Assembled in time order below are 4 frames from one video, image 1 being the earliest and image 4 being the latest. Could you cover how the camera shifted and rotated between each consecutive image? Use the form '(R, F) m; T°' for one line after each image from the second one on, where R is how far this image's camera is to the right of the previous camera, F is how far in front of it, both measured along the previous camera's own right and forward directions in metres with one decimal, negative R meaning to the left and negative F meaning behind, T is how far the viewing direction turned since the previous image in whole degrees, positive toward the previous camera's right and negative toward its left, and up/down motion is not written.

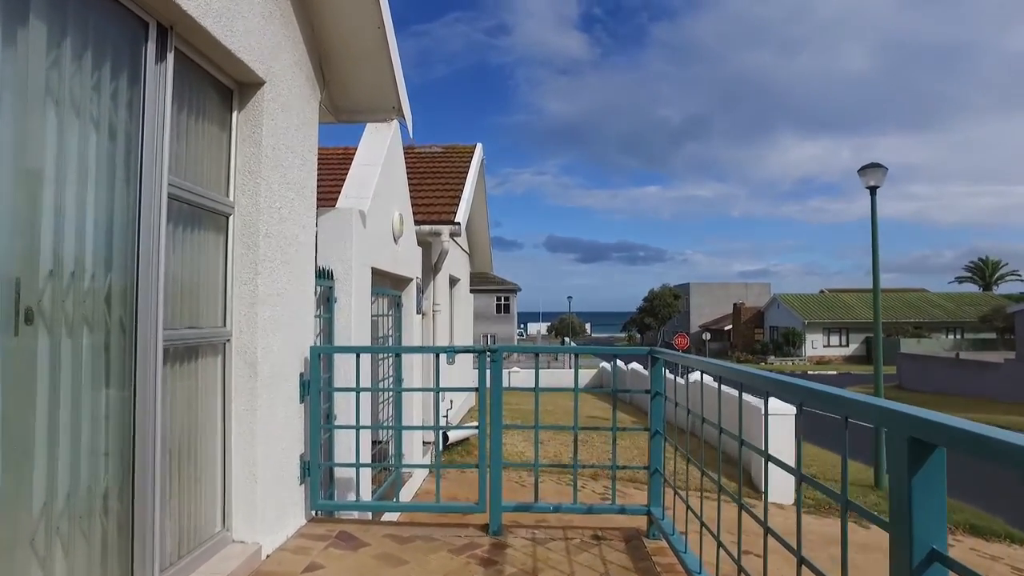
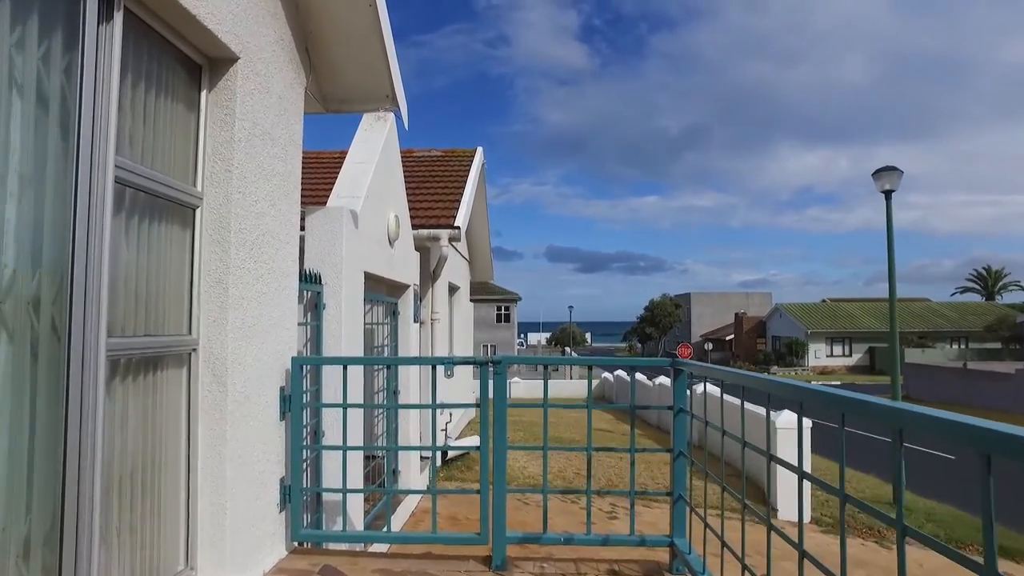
(0.0, +0.4) m; 0°
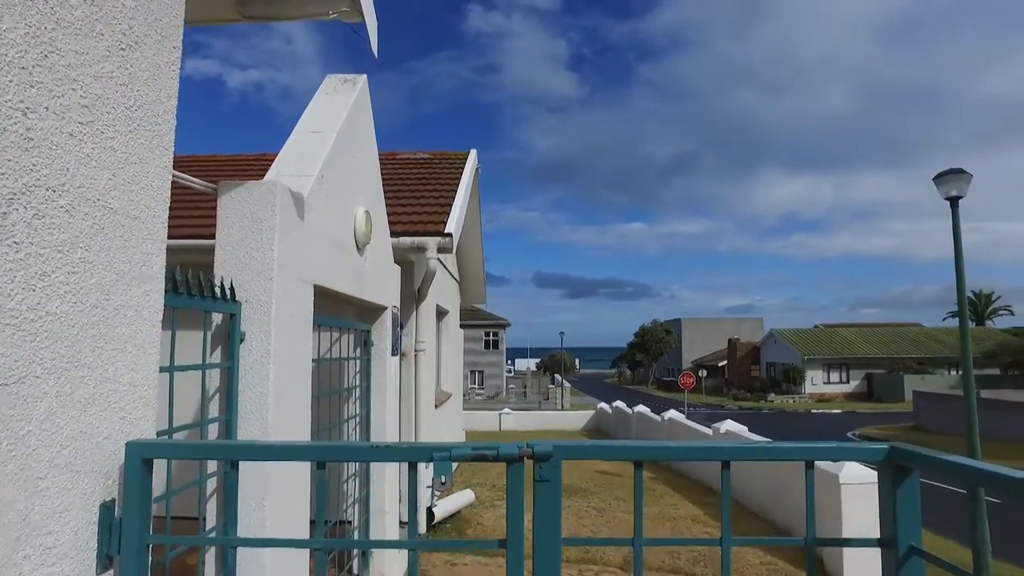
(-0.2, +1.7) m; +1°
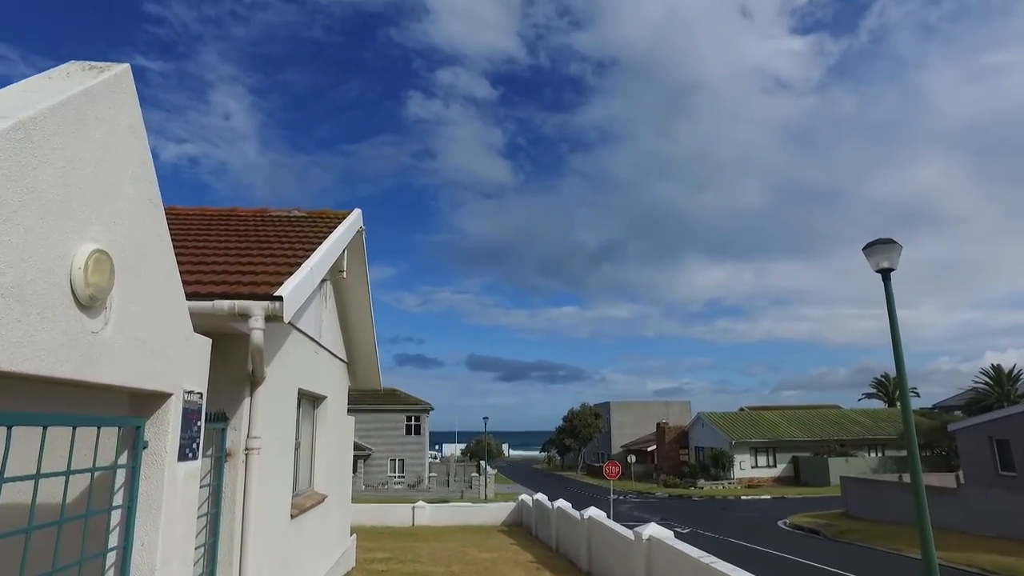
(+0.6, +1.4) m; +6°
